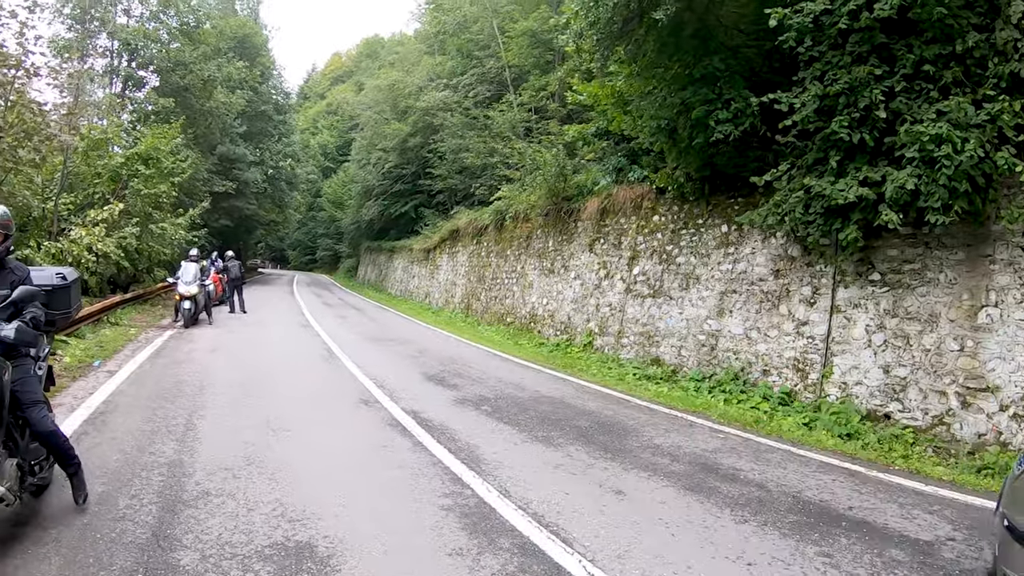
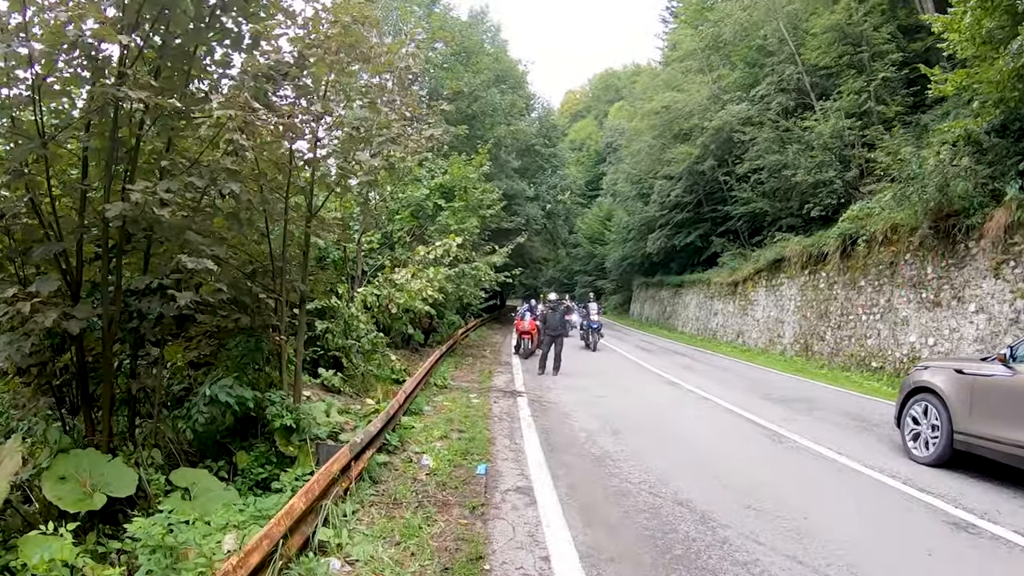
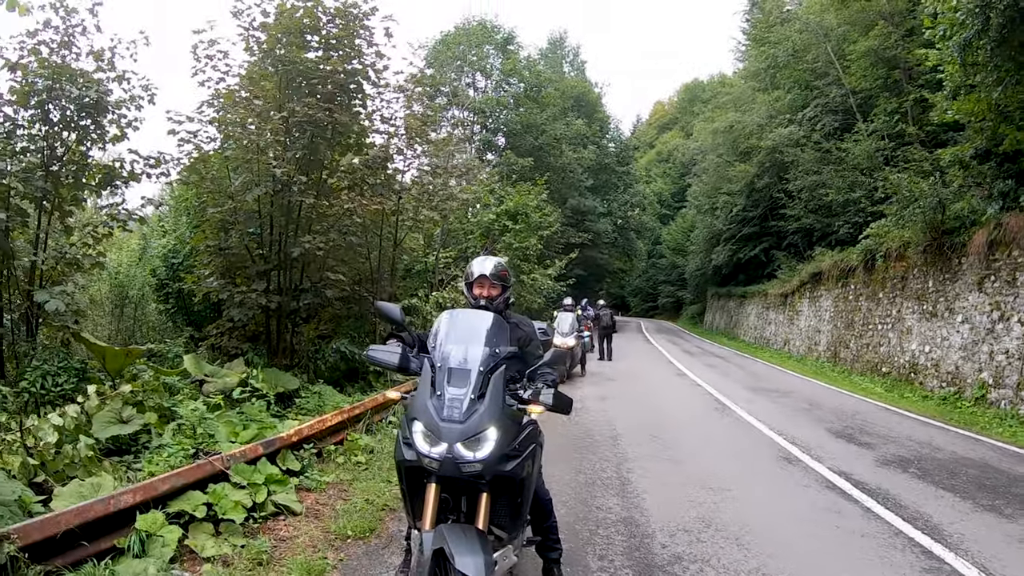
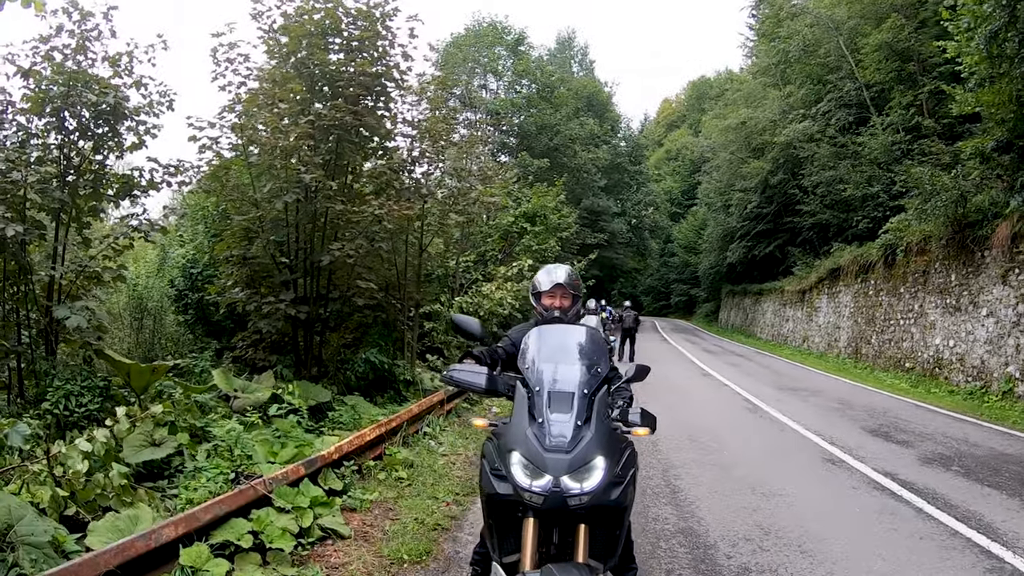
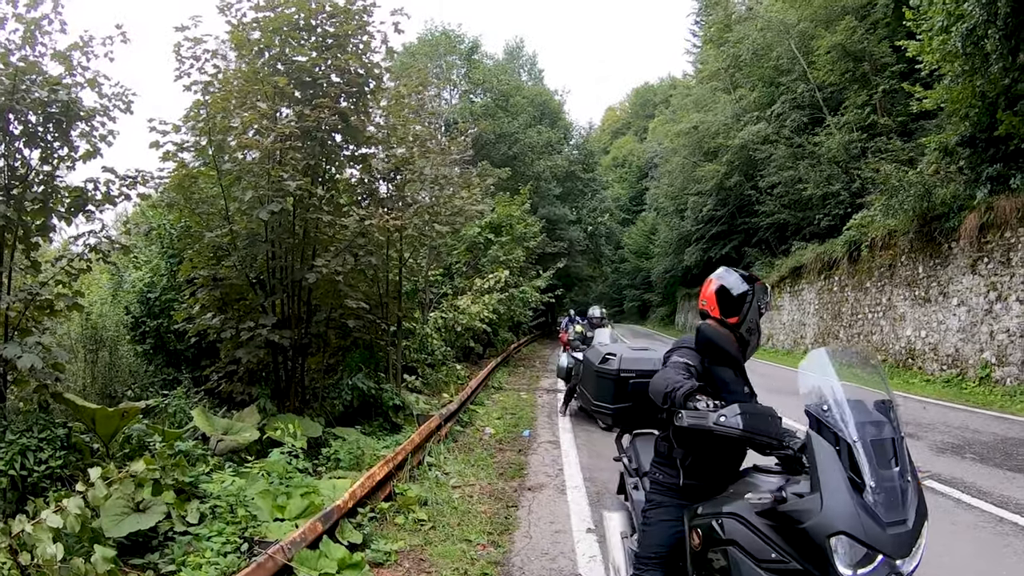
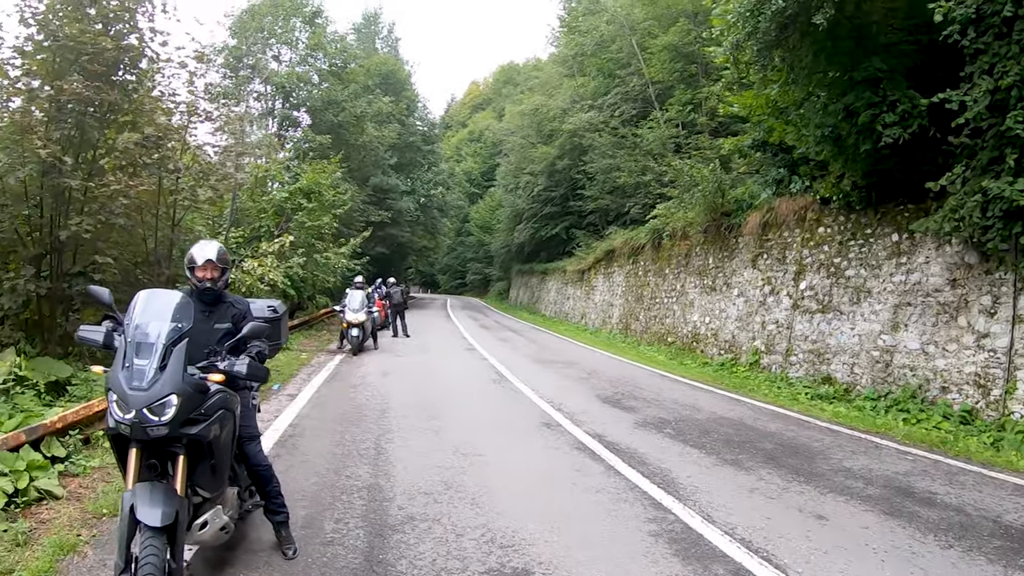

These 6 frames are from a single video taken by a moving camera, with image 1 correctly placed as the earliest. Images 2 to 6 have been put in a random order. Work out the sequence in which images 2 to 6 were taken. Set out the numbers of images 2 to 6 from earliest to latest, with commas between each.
6, 3, 4, 5, 2
